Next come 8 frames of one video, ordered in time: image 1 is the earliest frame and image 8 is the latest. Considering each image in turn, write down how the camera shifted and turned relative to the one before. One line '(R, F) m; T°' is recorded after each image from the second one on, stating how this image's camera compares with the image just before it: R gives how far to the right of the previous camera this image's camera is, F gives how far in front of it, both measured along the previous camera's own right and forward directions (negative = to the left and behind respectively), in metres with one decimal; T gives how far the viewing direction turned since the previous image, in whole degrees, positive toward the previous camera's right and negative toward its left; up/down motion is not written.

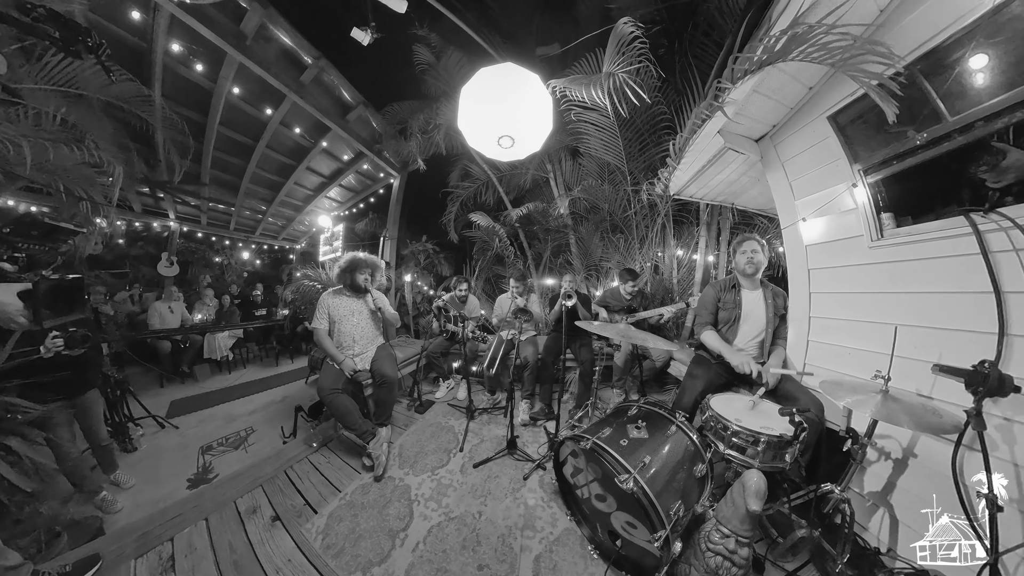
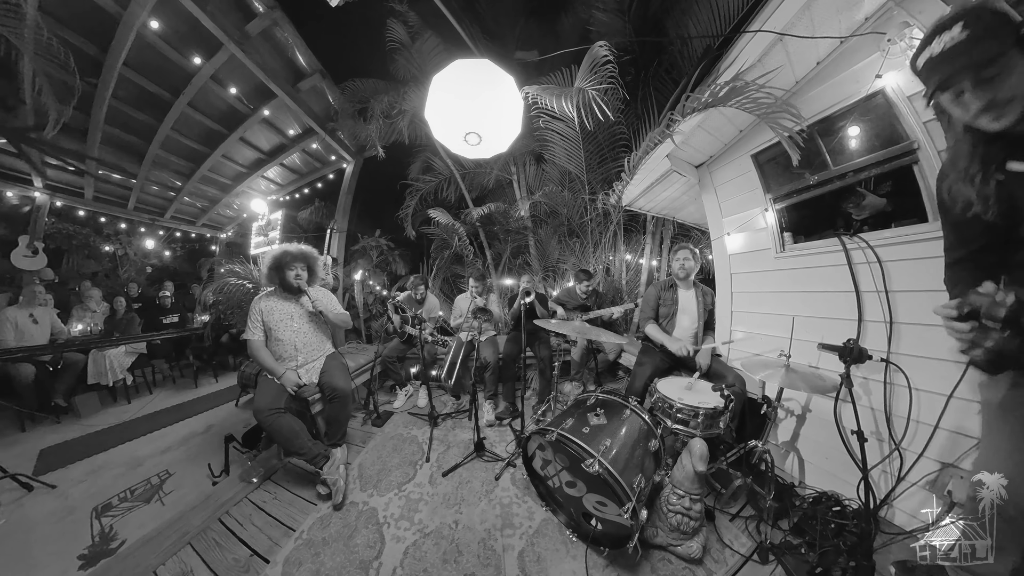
(-0.4, +0.1) m; +15°
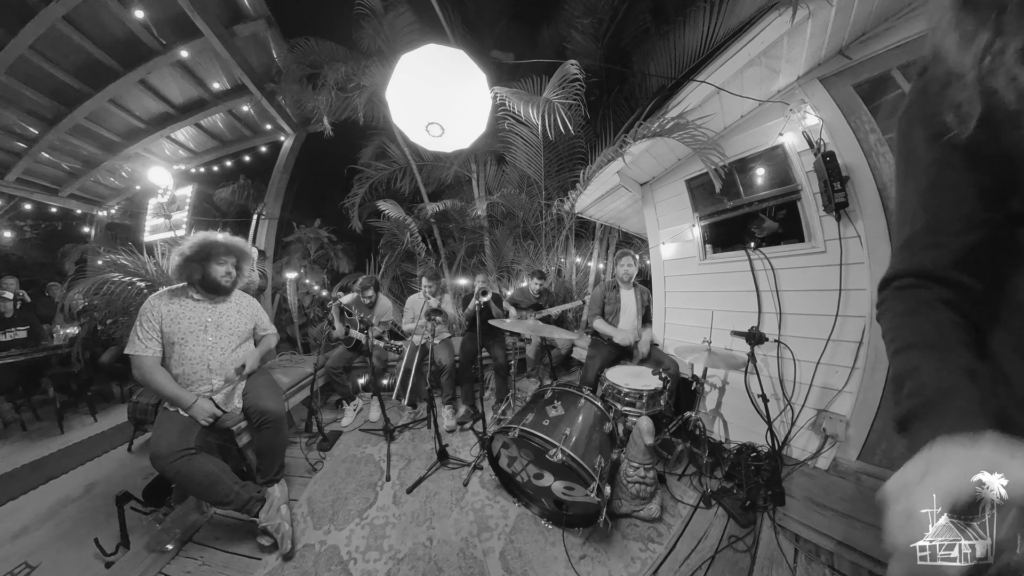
(-0.4, +0.1) m; +16°
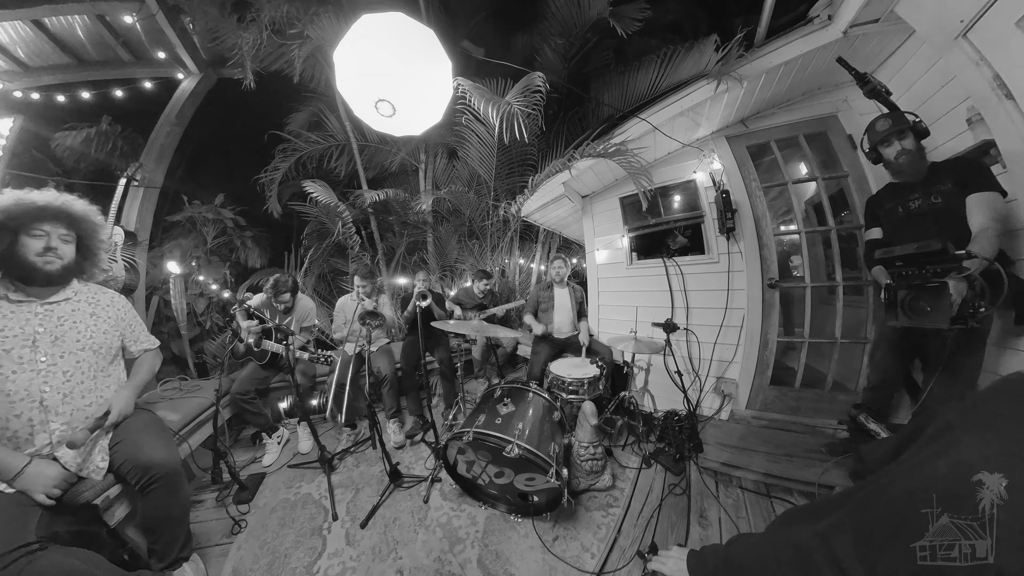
(-0.5, +0.1) m; +20°
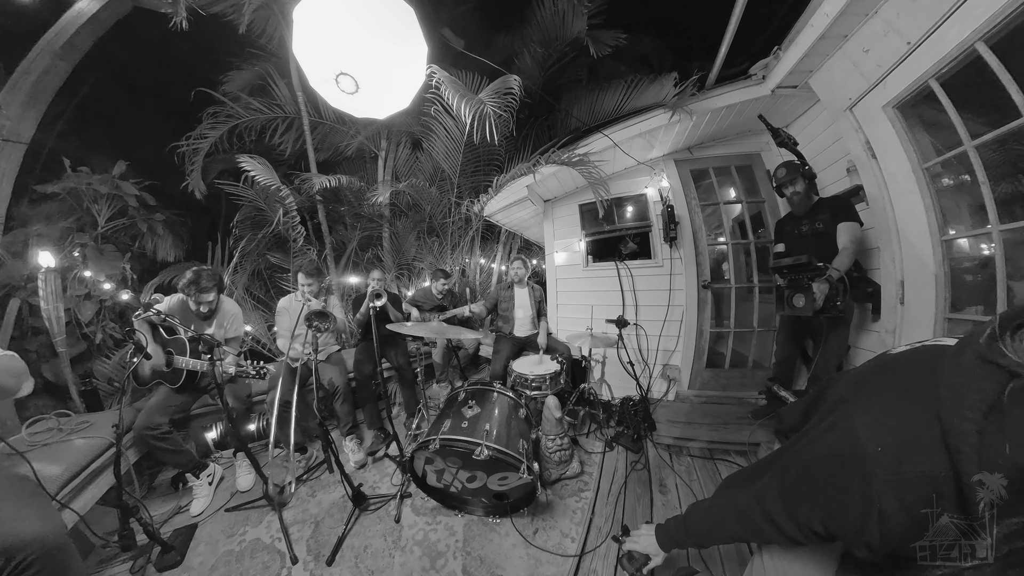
(-0.4, 0.0) m; +14°
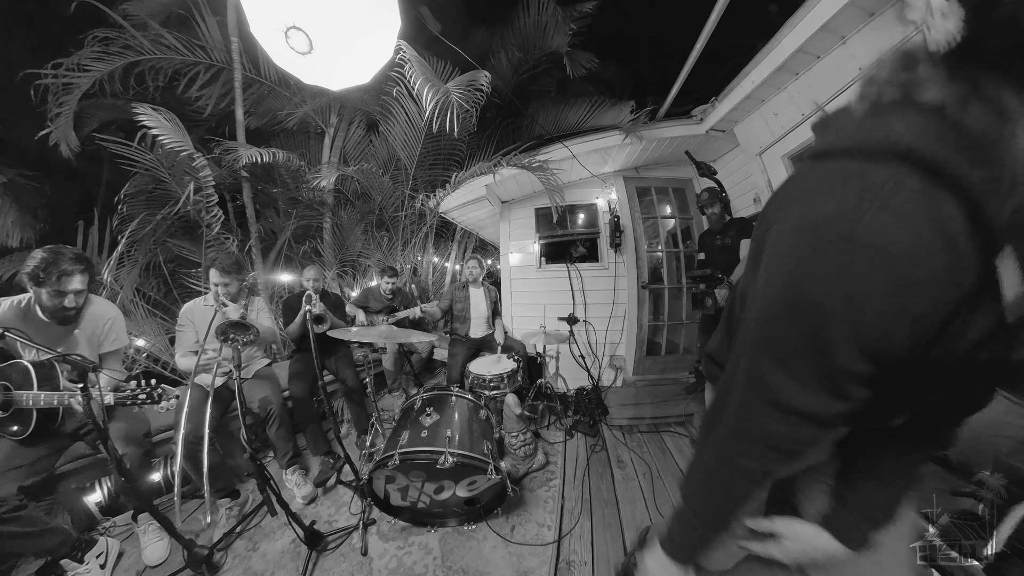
(-0.4, +0.1) m; +16°
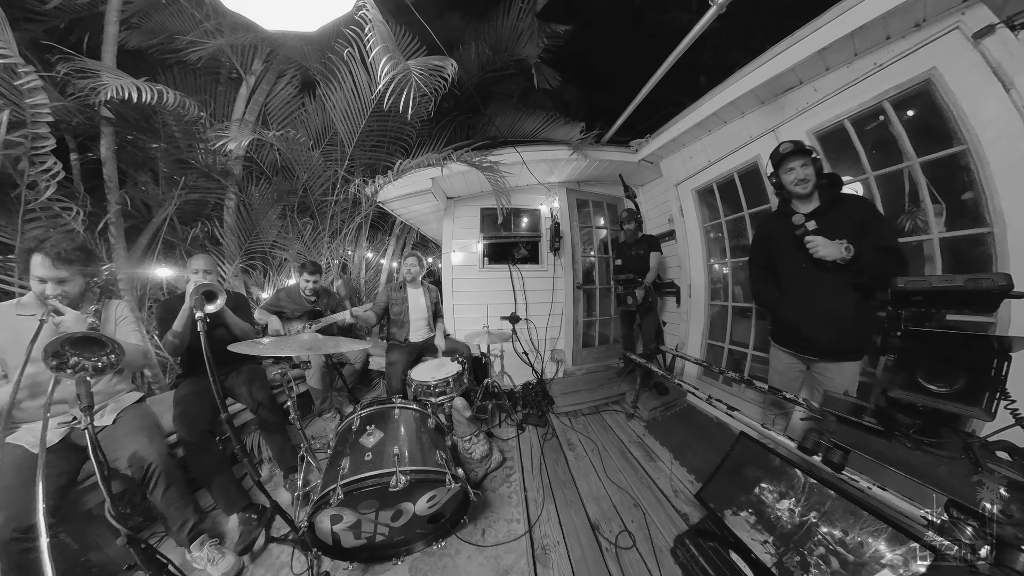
(-0.6, +0.1) m; +21°
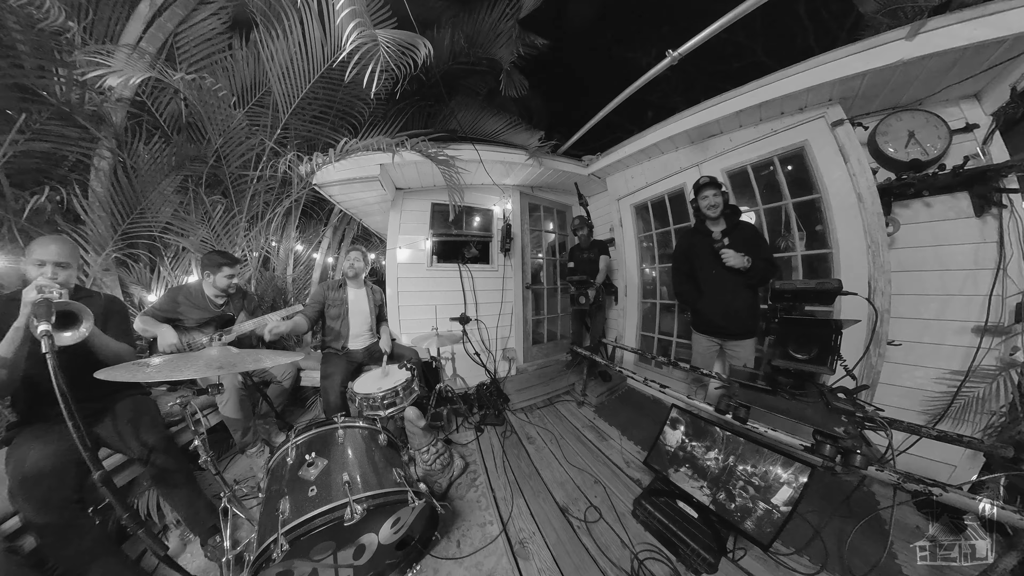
(-0.5, +0.1) m; +18°
